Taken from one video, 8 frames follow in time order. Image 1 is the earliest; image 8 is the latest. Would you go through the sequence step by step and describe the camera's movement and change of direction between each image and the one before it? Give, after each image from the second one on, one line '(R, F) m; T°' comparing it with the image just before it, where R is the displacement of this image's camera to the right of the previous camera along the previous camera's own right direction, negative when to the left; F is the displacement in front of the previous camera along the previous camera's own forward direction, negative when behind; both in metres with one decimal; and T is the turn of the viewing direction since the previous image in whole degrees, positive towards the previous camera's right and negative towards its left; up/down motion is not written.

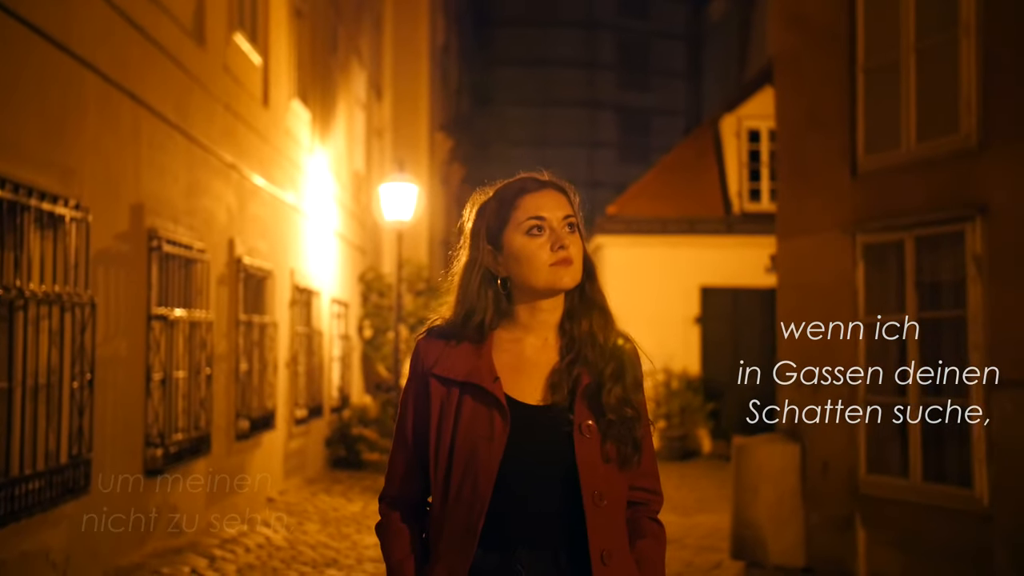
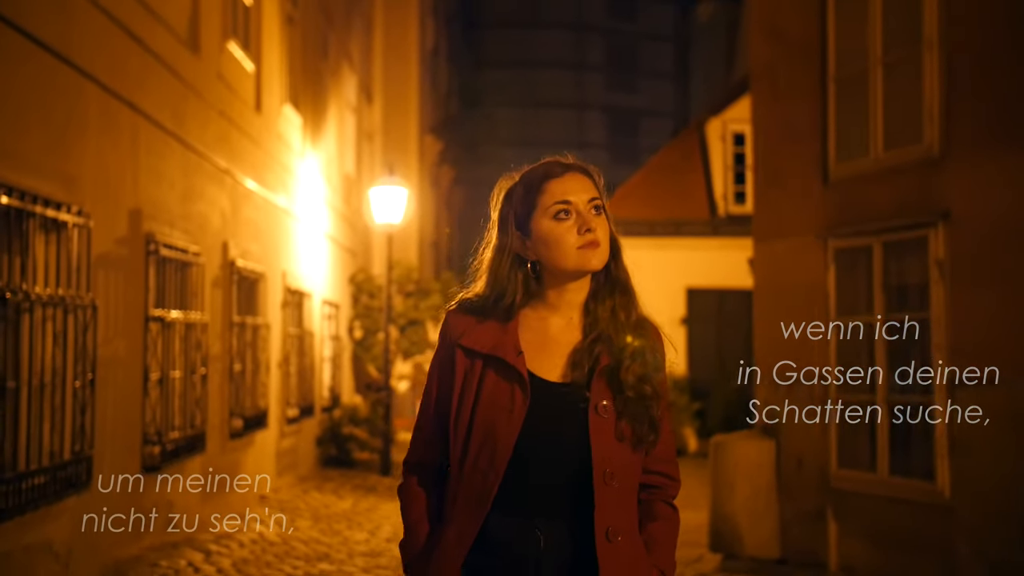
(0.0, -0.3) m; 0°
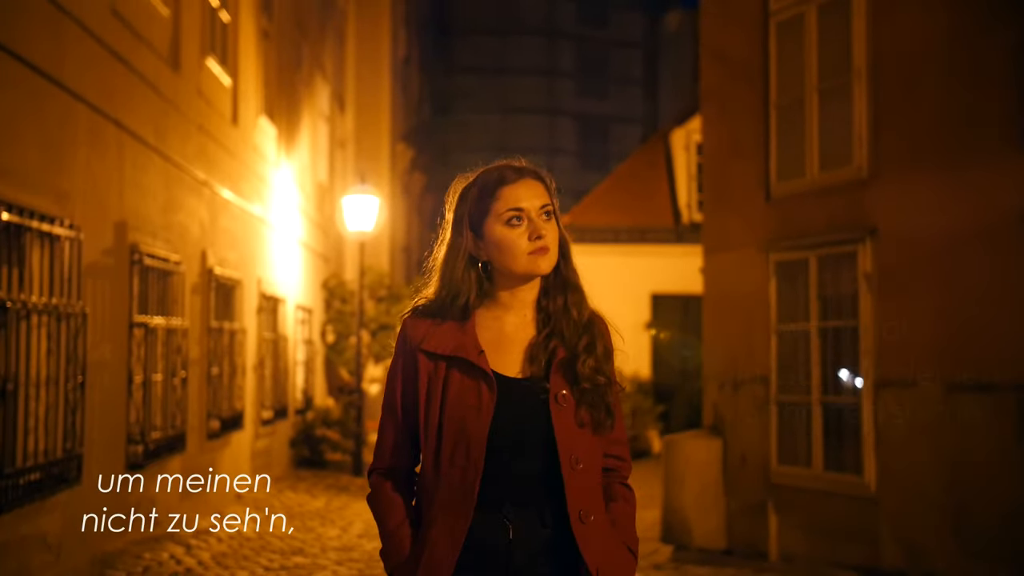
(+0.1, -0.6) m; +1°
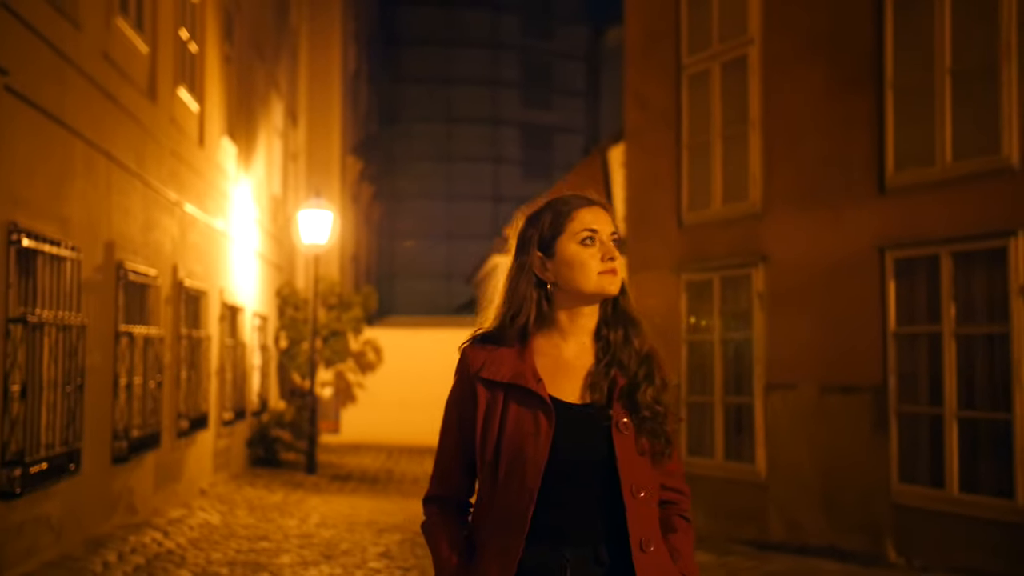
(0.0, -1.4) m; +3°
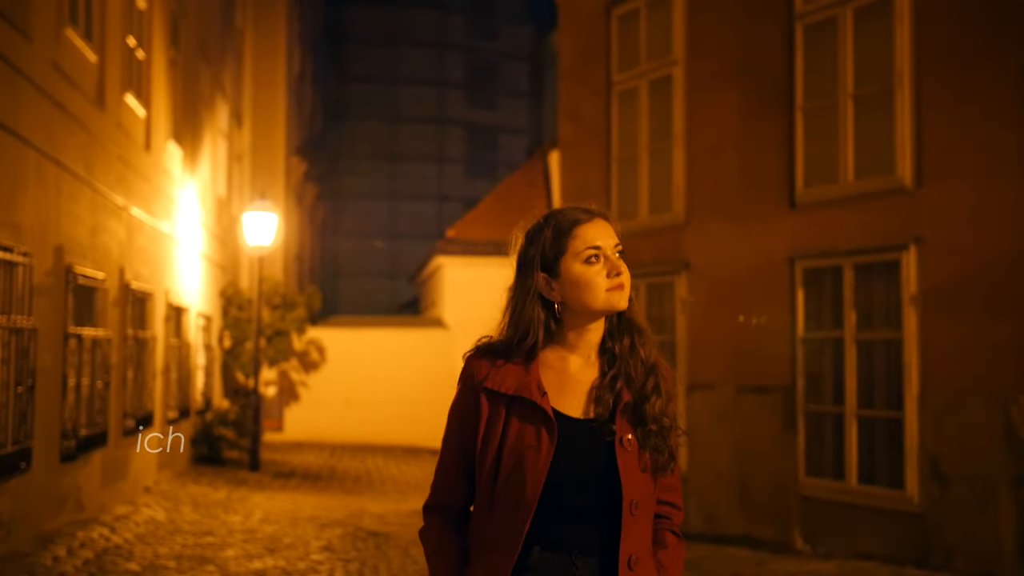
(+0.1, -0.5) m; +3°
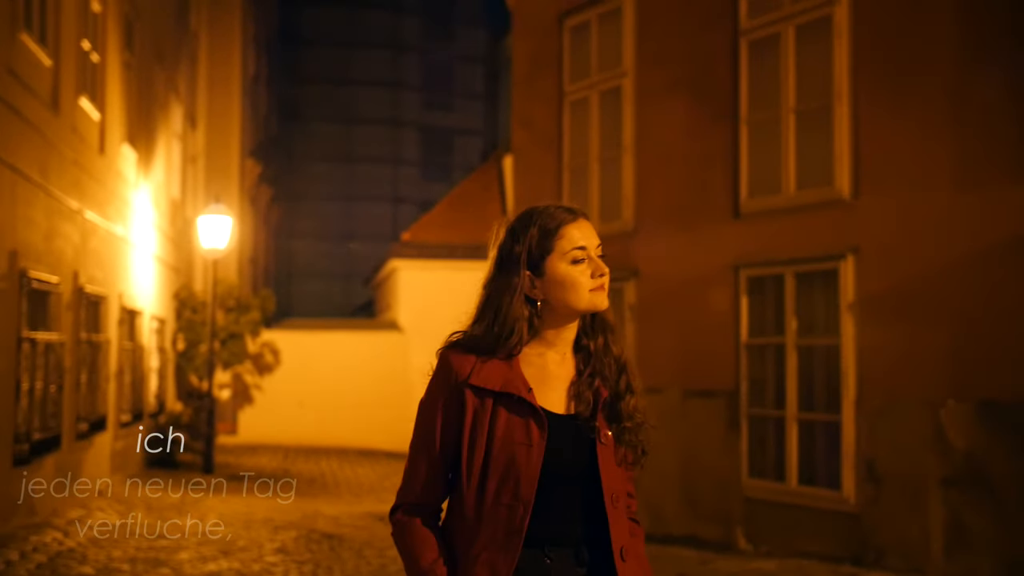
(0.0, -0.2) m; +2°
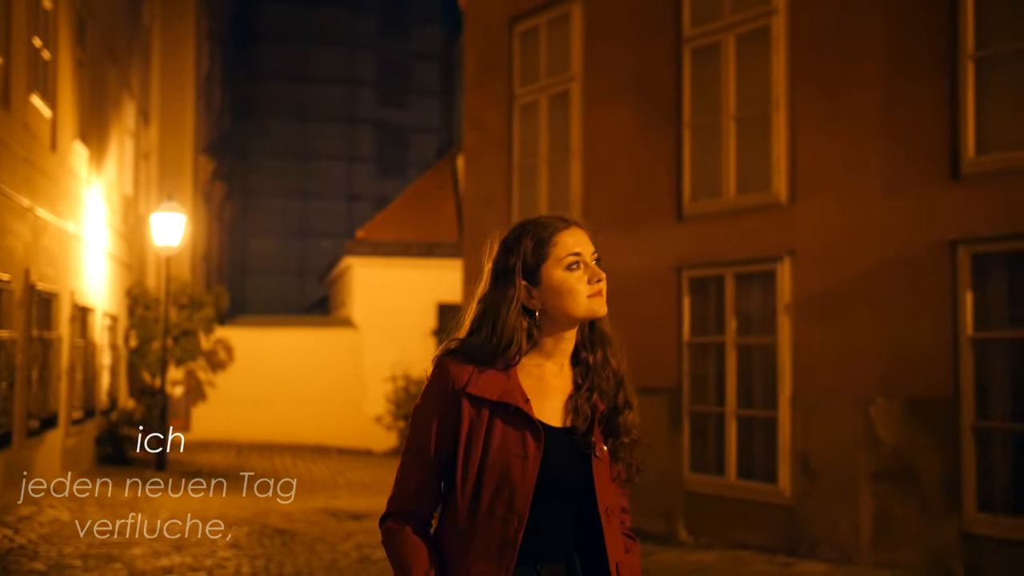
(+0.1, -0.2) m; +2°
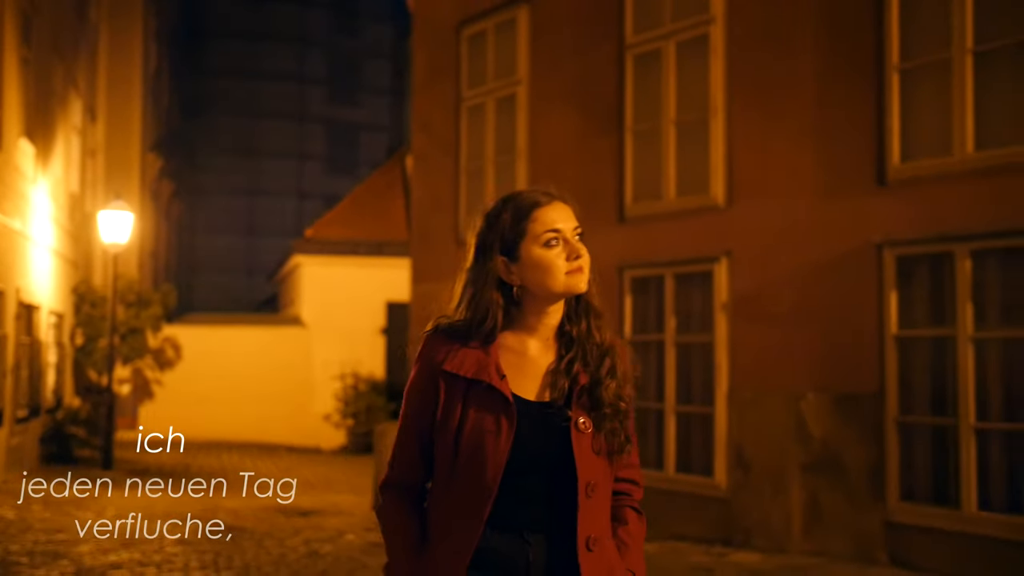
(0.0, -0.2) m; +2°
